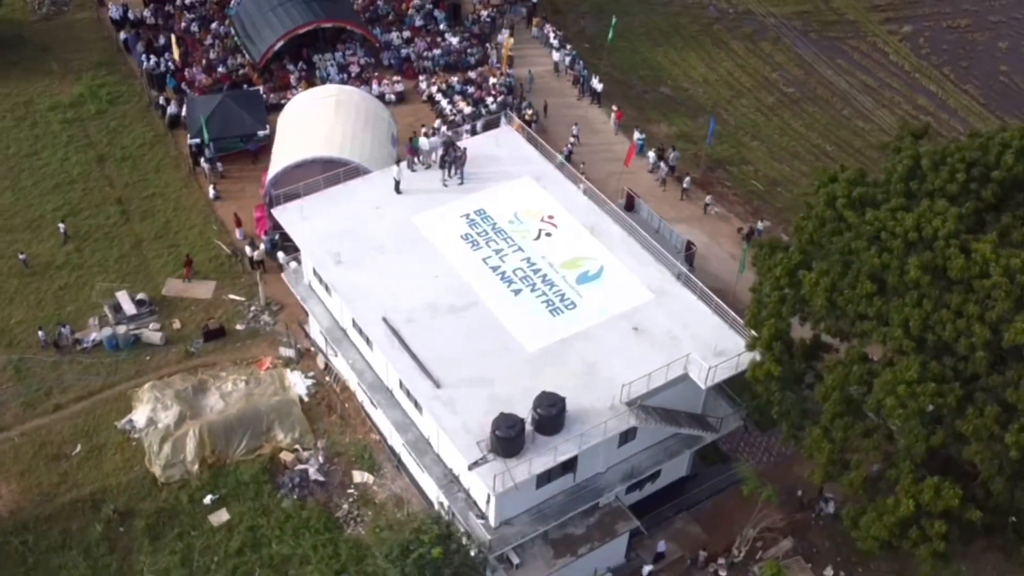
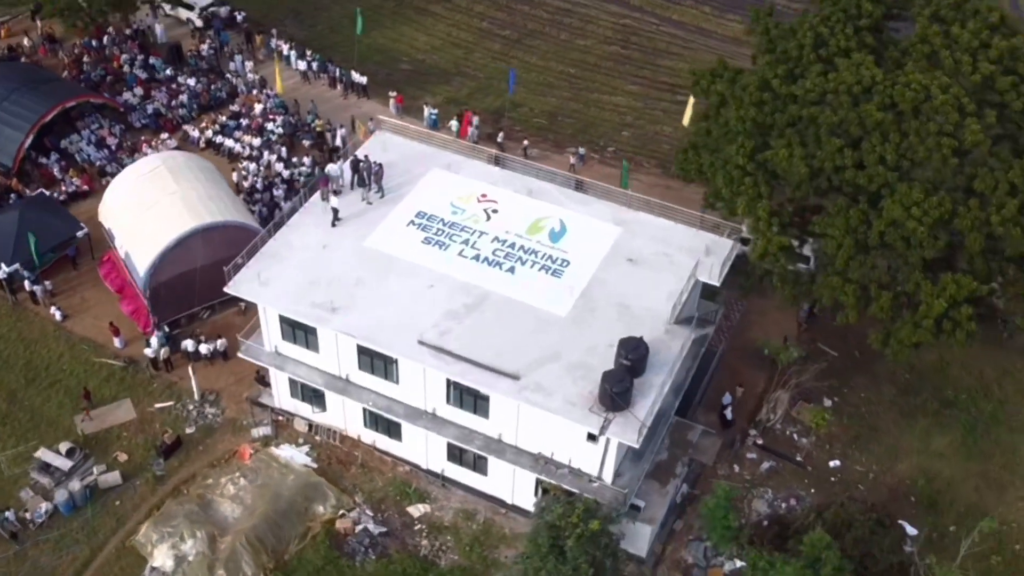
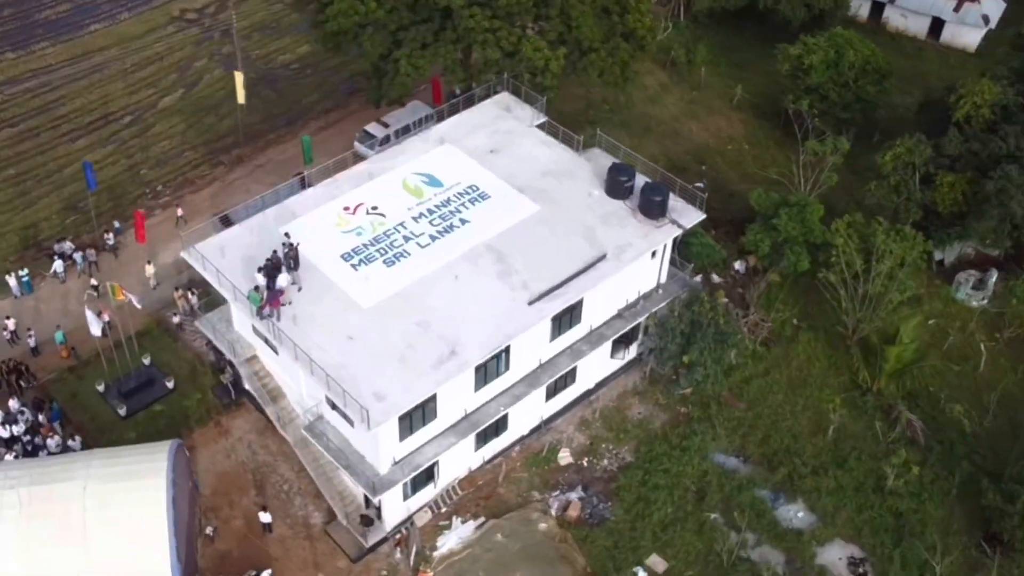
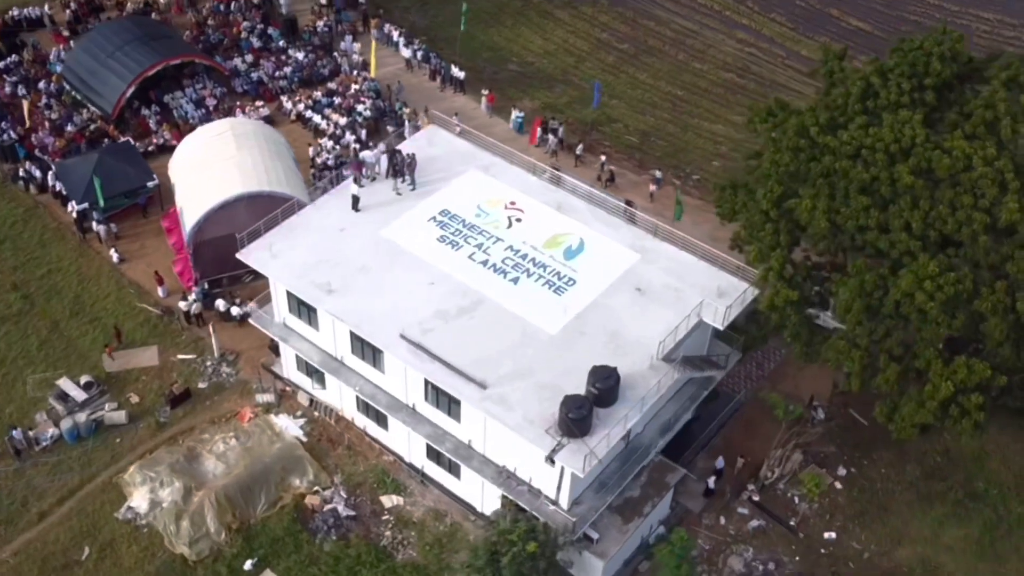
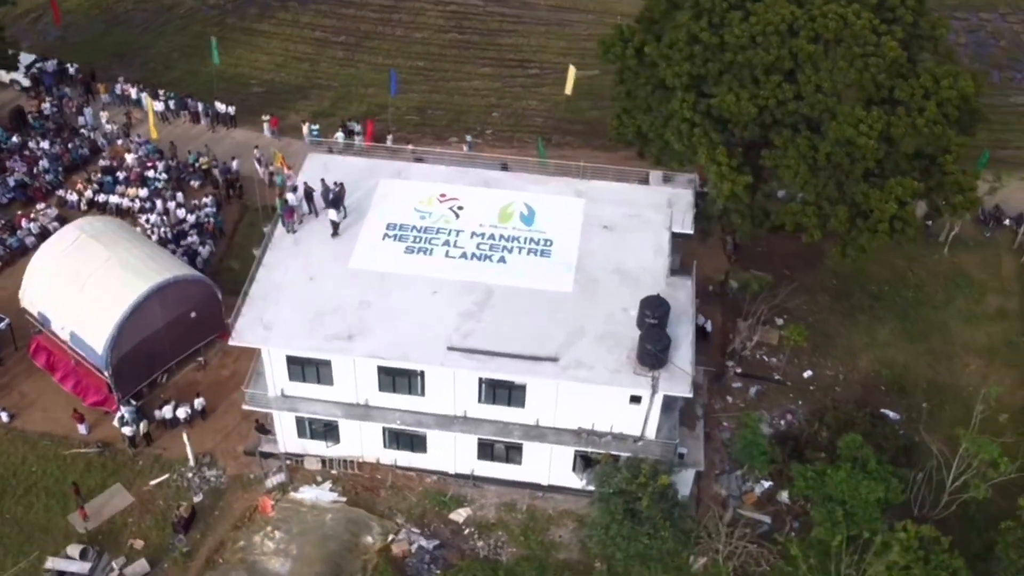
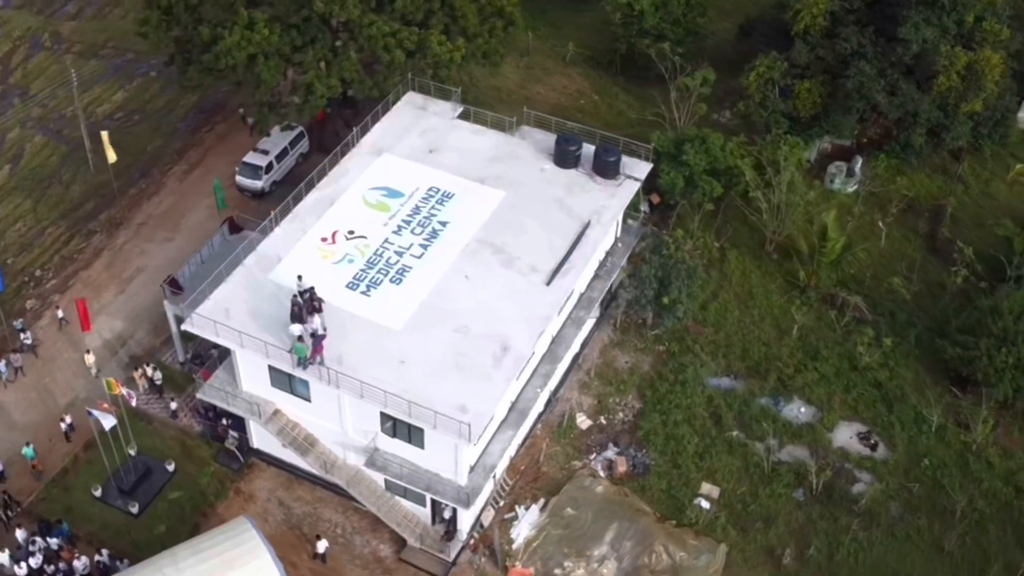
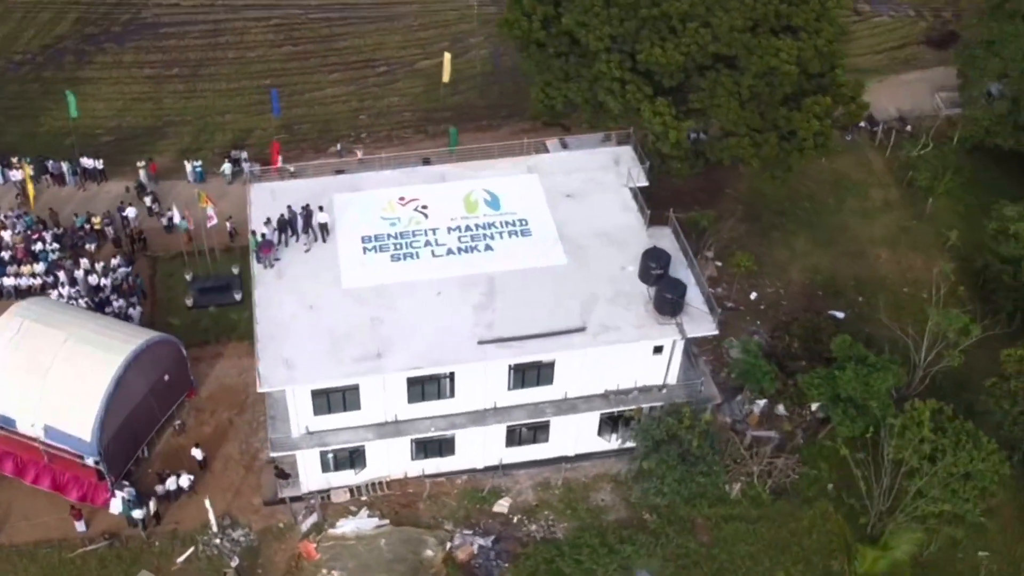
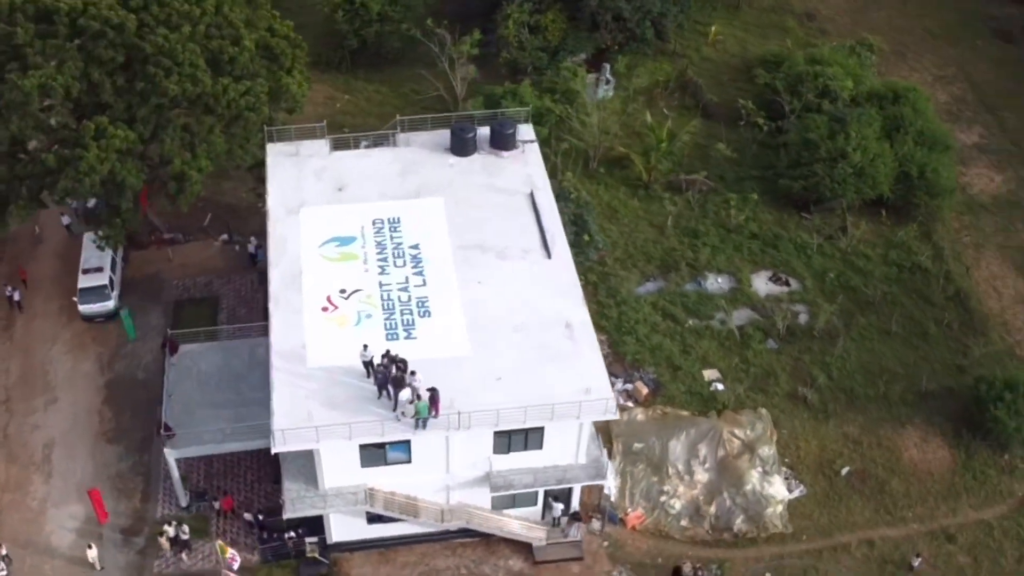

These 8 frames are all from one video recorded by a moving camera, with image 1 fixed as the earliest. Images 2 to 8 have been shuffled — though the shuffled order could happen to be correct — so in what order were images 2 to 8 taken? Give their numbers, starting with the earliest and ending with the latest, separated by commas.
4, 2, 5, 7, 3, 6, 8
